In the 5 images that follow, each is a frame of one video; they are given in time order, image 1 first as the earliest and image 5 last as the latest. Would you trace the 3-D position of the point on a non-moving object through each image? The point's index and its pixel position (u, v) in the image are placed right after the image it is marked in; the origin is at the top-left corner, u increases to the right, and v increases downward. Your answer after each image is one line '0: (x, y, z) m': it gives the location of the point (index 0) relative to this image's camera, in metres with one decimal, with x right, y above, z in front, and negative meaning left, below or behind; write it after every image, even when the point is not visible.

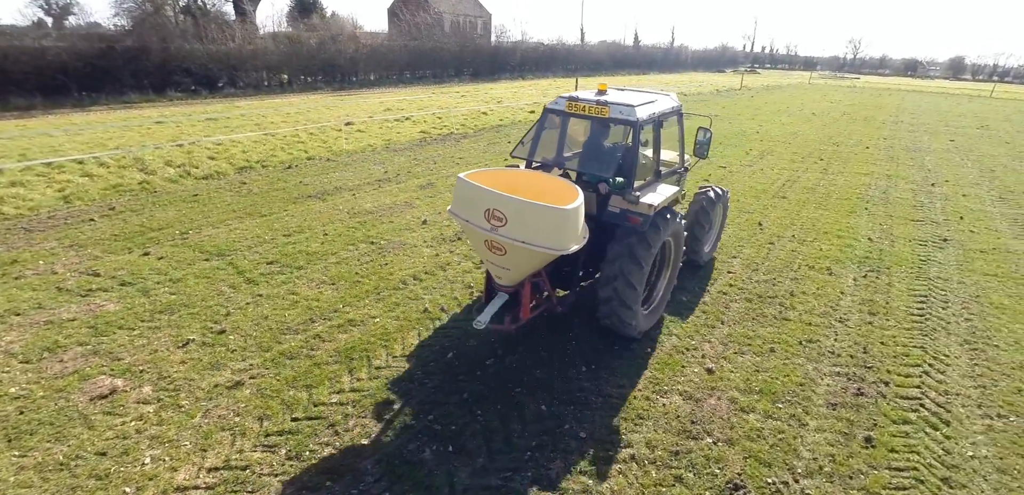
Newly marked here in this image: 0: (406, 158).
0: (-2.3, +1.9, +10.8) m
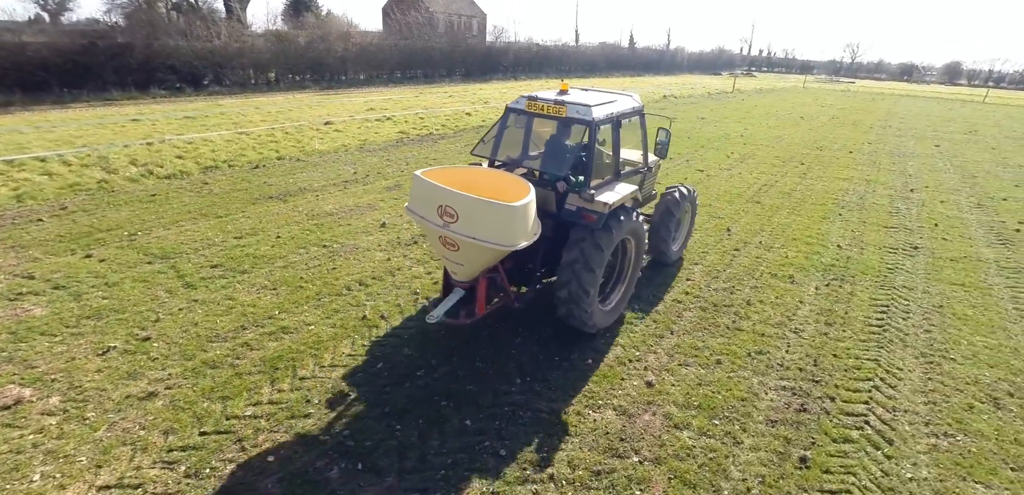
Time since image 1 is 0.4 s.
0: (-2.8, +1.9, +10.6) m
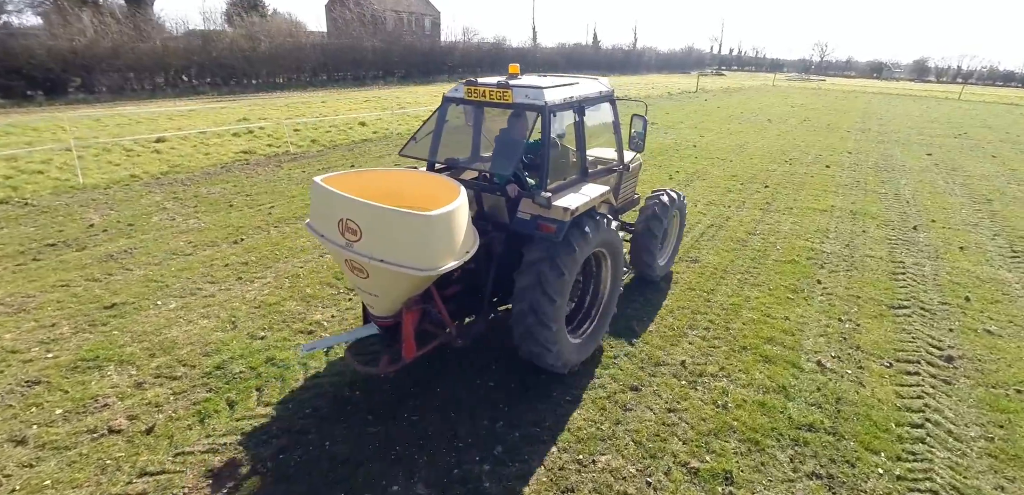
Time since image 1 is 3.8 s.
0: (-5.1, +0.7, +7.3) m
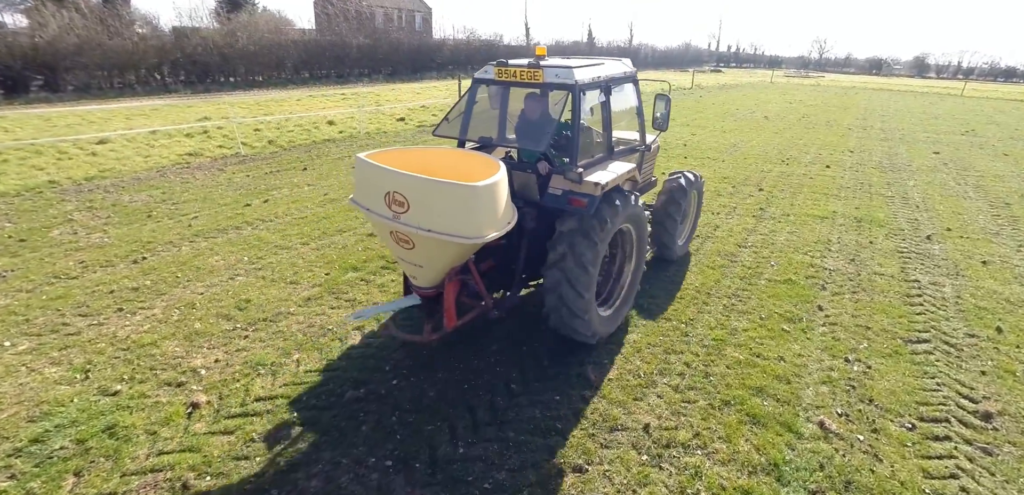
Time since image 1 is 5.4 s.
0: (-5.6, +0.5, +6.5) m
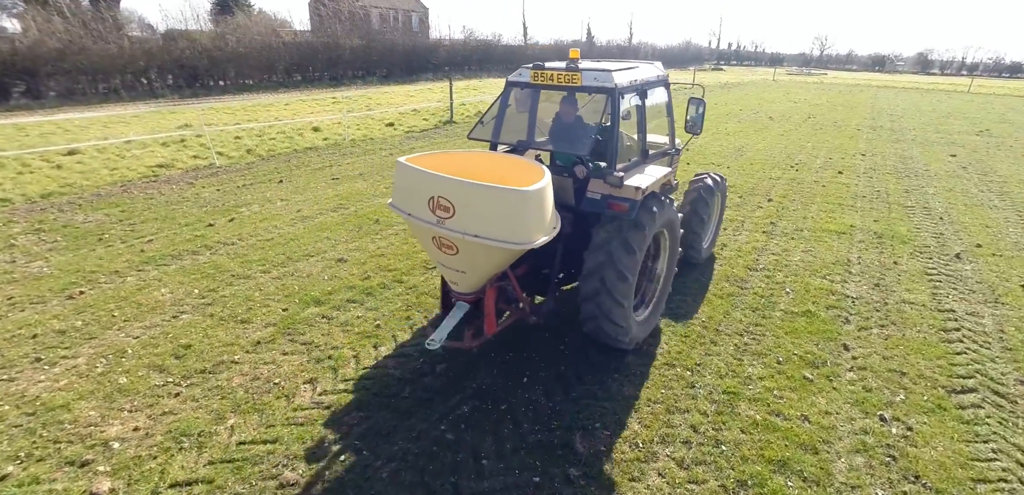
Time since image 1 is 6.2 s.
0: (-5.7, +0.2, +5.9) m
